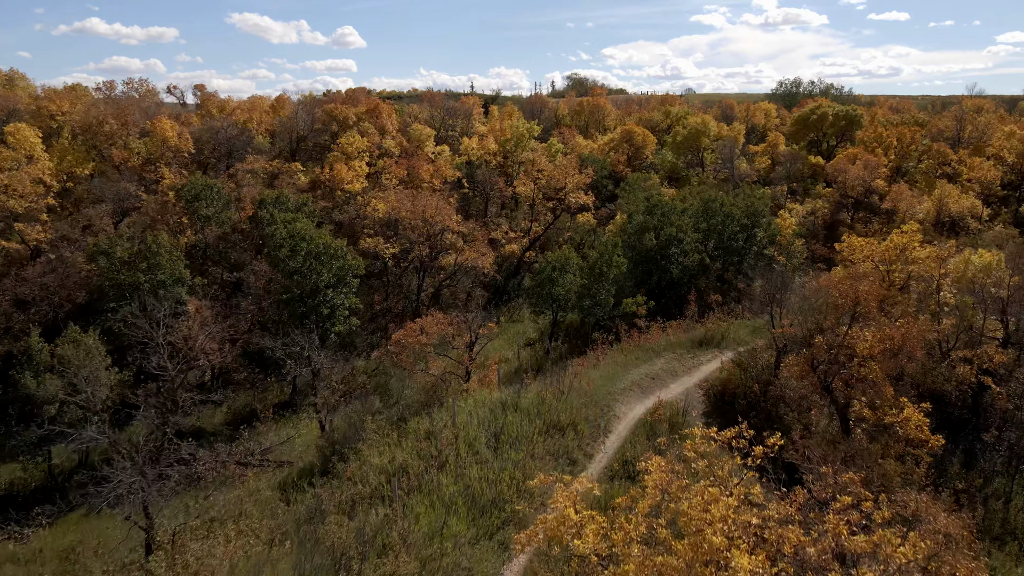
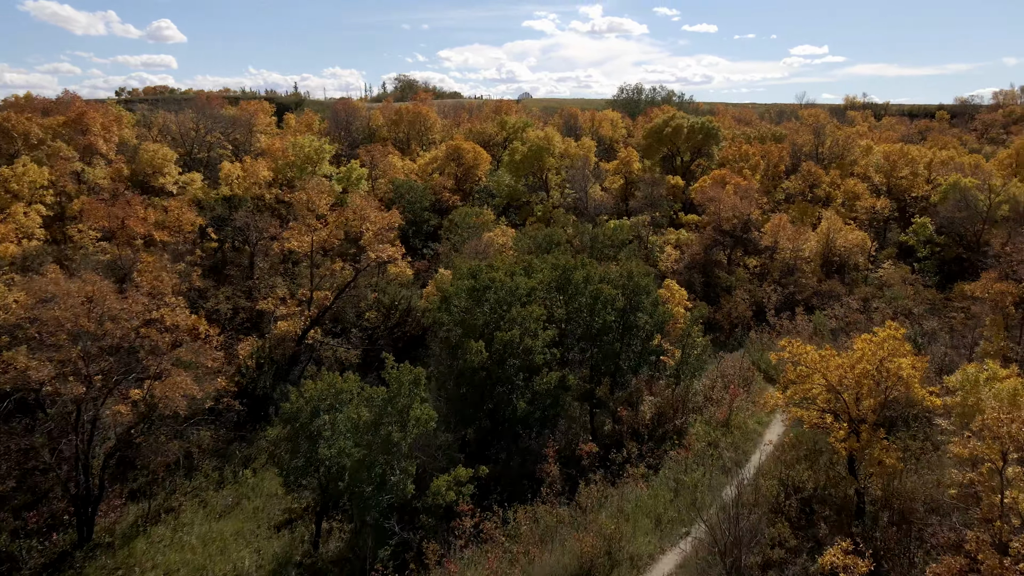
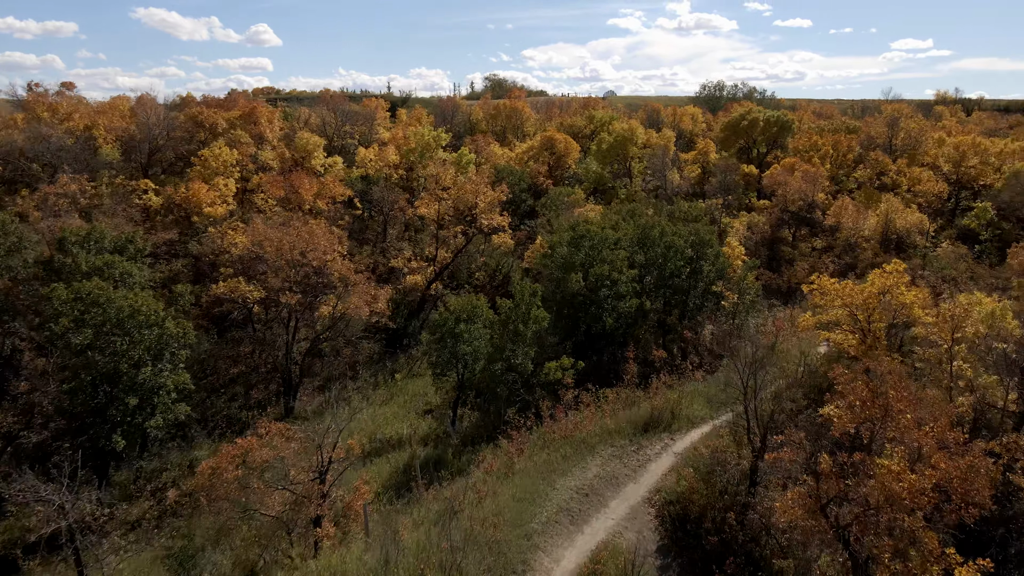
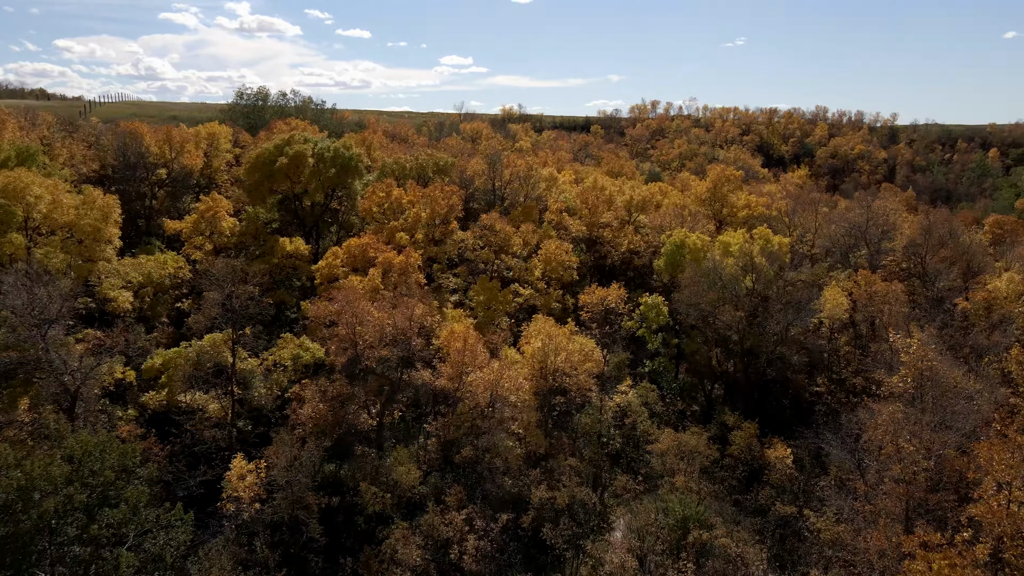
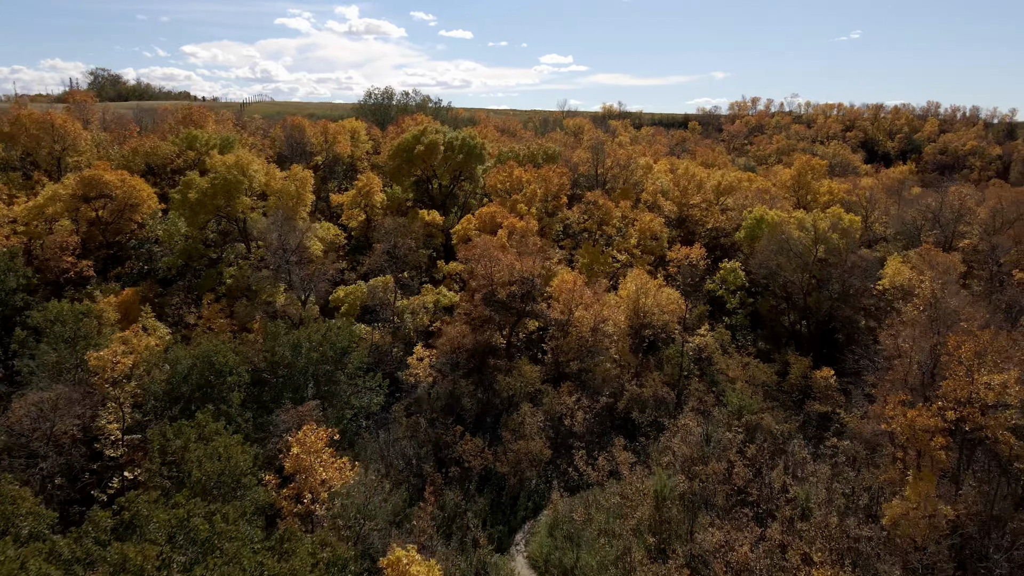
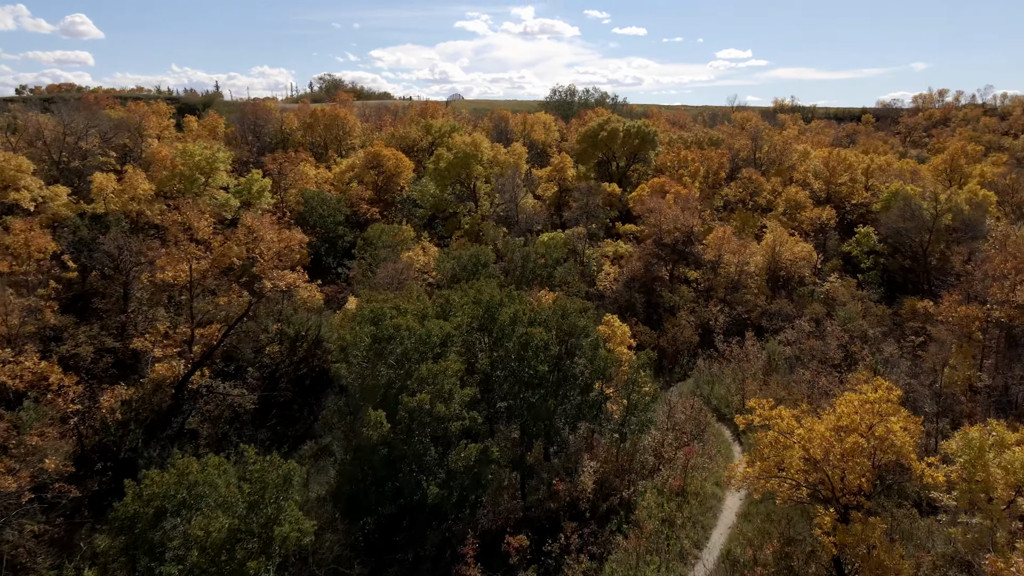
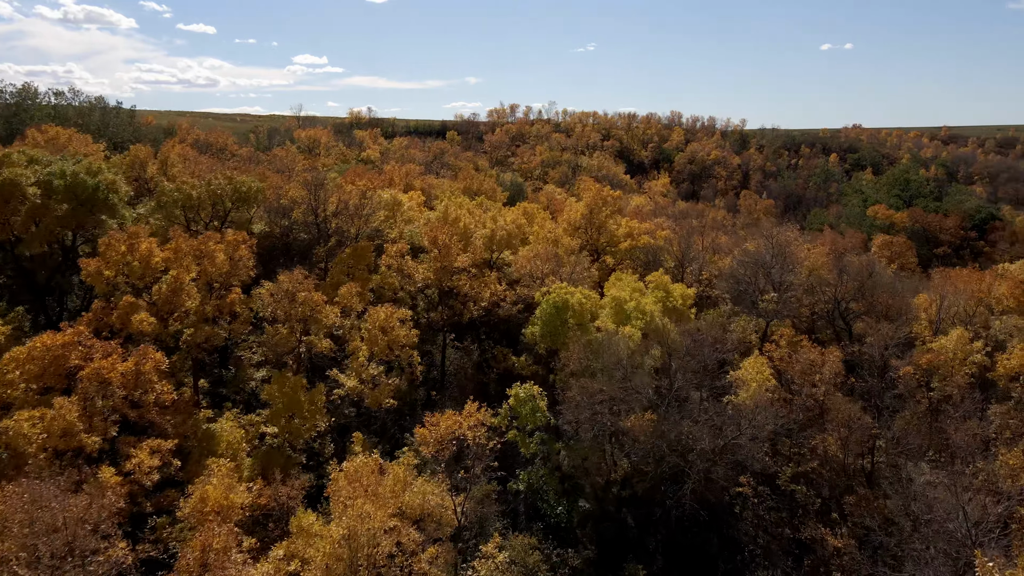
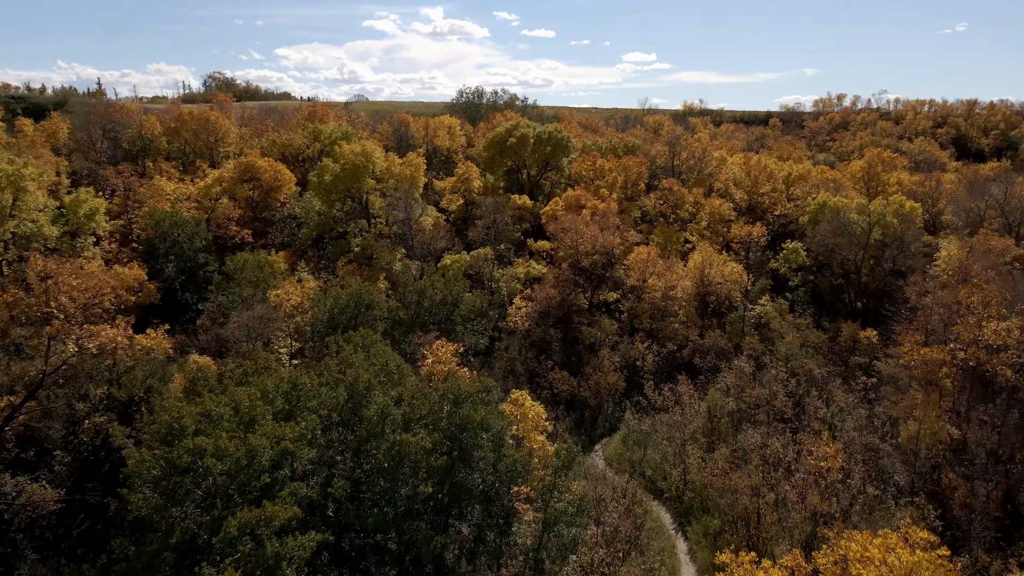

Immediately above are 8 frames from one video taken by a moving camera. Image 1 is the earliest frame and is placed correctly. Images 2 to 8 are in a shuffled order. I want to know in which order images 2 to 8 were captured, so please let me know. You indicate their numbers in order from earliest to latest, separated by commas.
3, 2, 6, 8, 5, 4, 7
